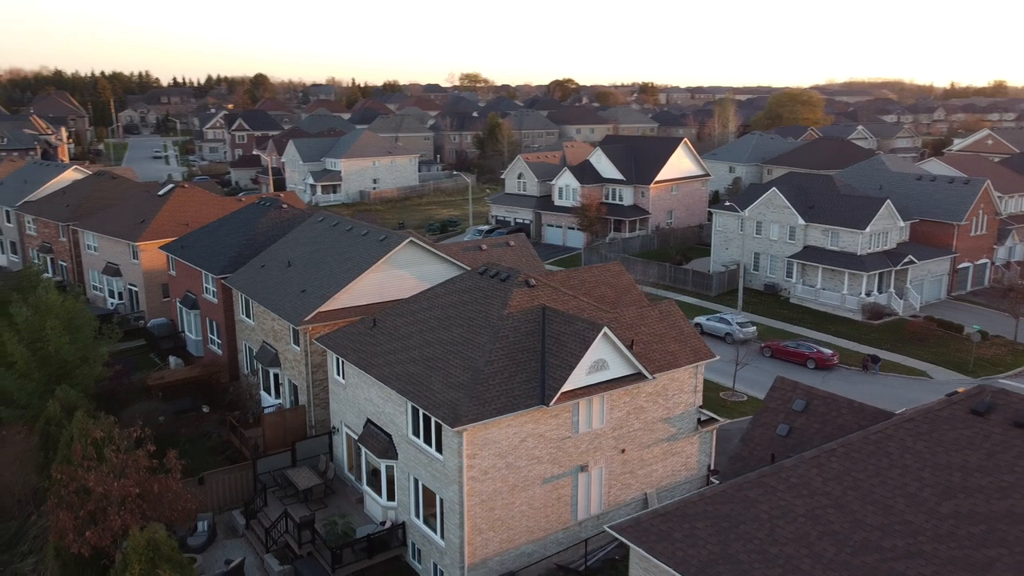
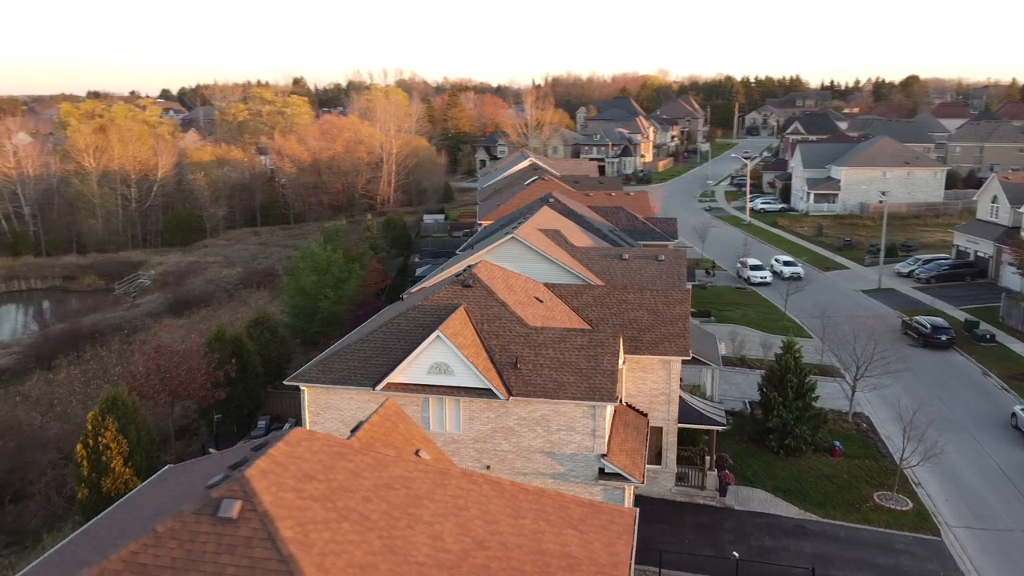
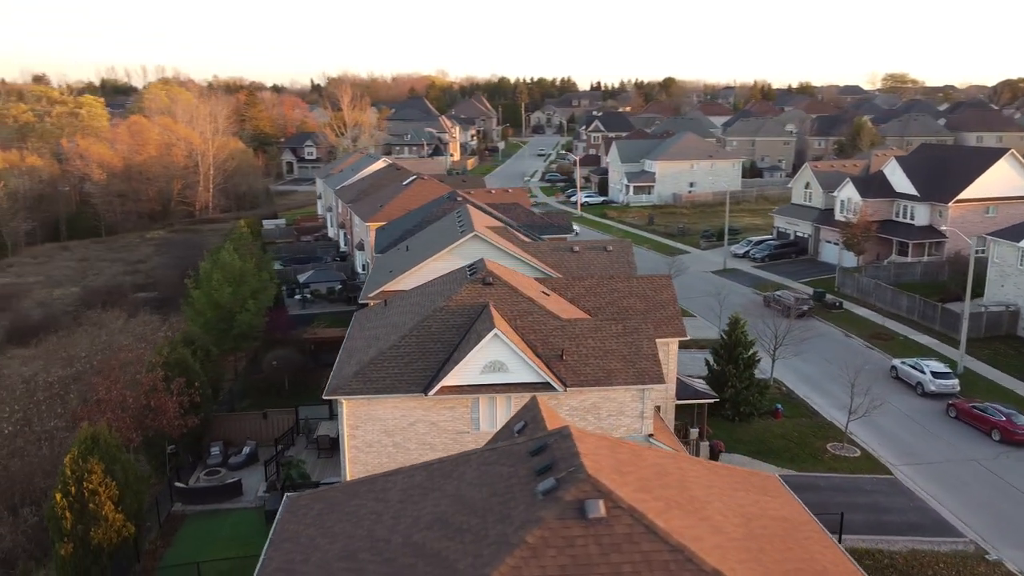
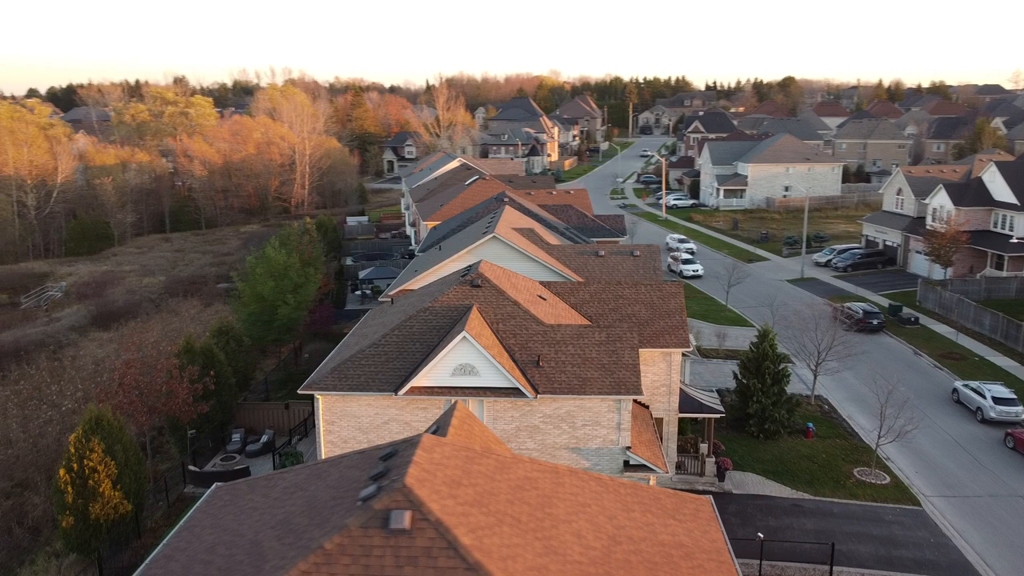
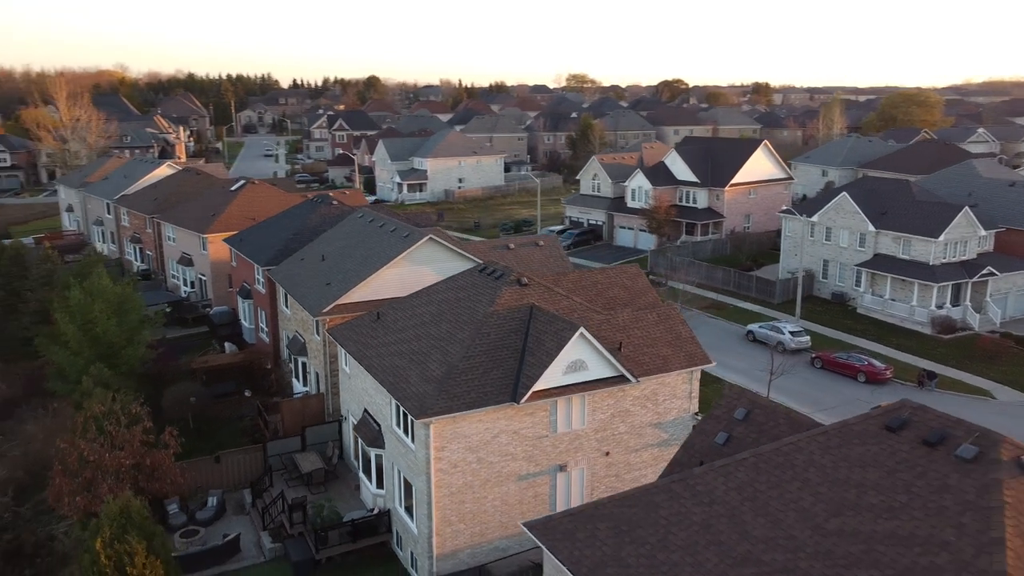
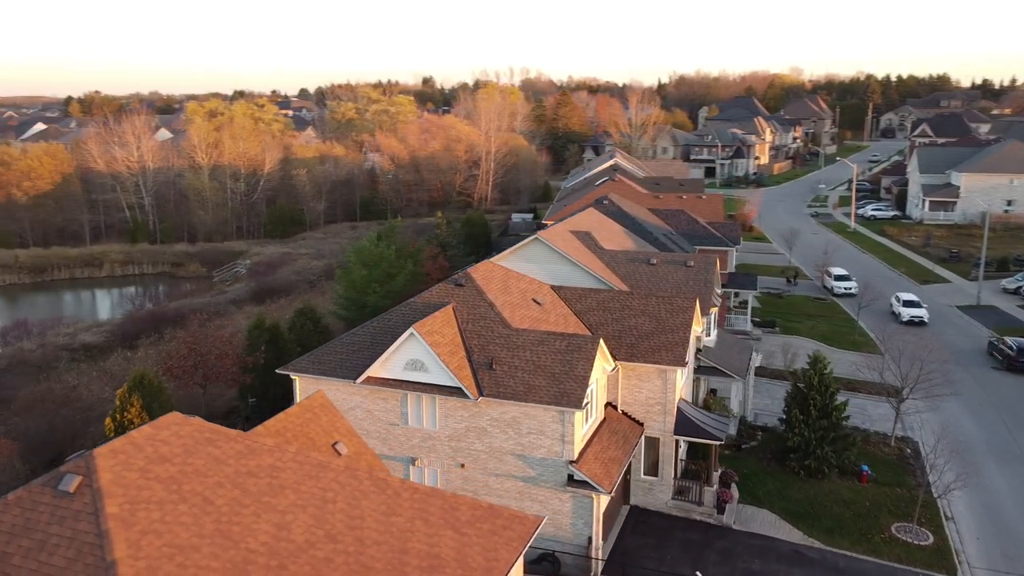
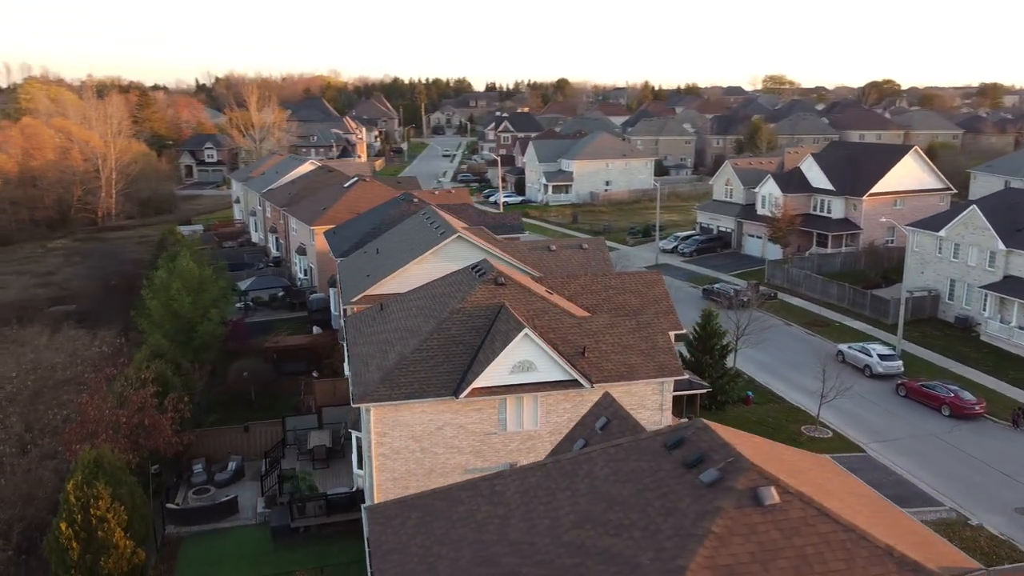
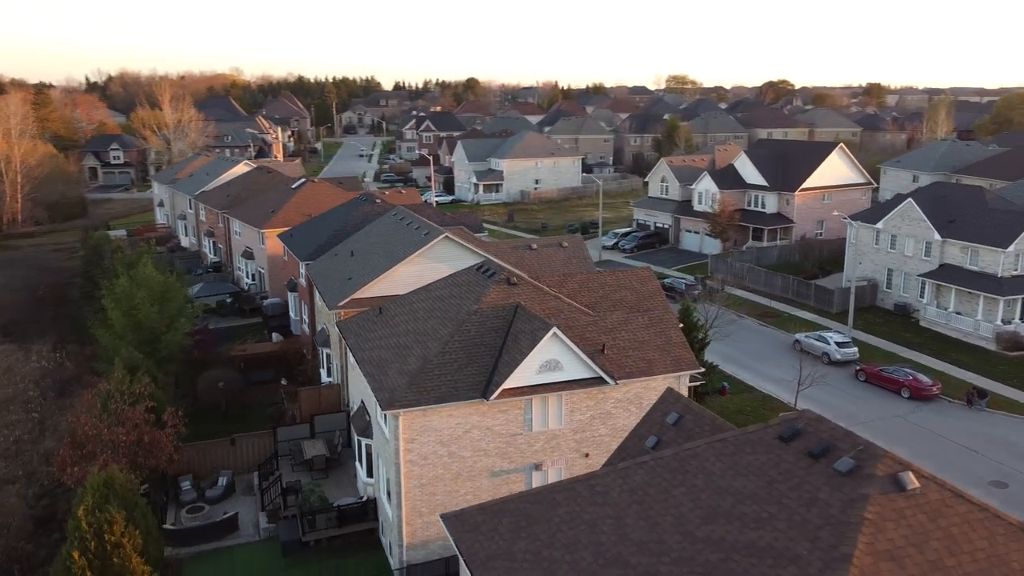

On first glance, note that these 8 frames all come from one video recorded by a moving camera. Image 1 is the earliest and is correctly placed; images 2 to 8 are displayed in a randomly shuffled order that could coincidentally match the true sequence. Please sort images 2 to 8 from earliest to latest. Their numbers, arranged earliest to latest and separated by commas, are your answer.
5, 8, 7, 3, 4, 2, 6
